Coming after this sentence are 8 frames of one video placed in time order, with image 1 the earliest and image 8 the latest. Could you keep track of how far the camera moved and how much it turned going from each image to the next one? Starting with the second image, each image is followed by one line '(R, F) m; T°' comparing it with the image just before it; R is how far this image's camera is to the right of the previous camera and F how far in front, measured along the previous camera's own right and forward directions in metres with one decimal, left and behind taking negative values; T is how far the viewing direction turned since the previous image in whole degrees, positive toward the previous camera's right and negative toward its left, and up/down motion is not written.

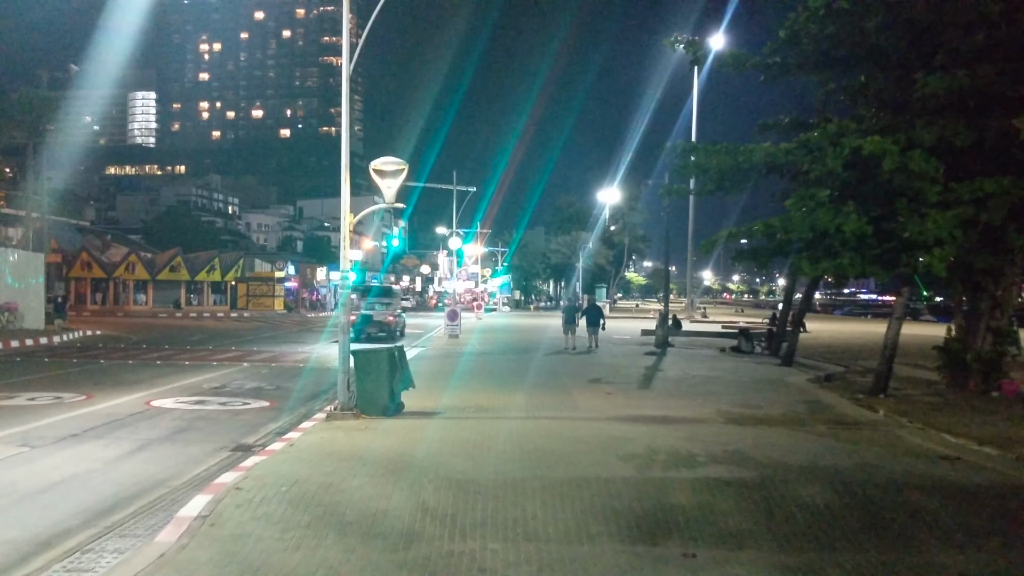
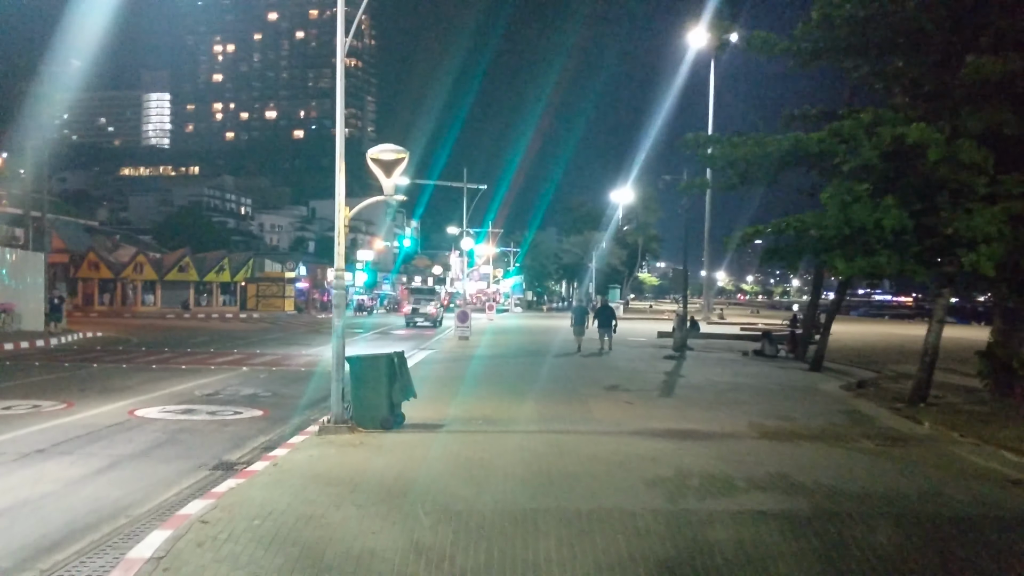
(0.0, +1.2) m; -1°
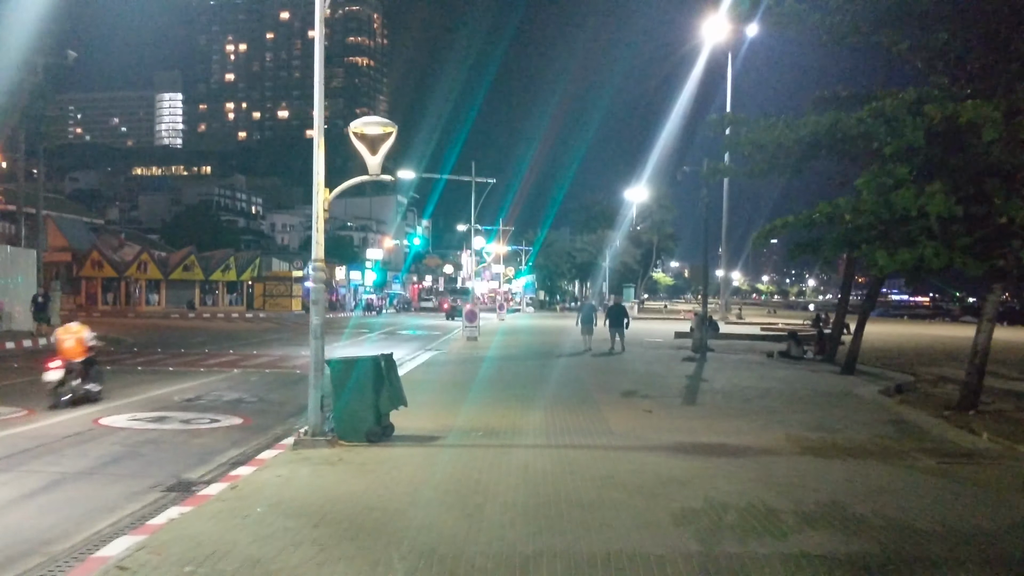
(+0.1, +1.5) m; -1°
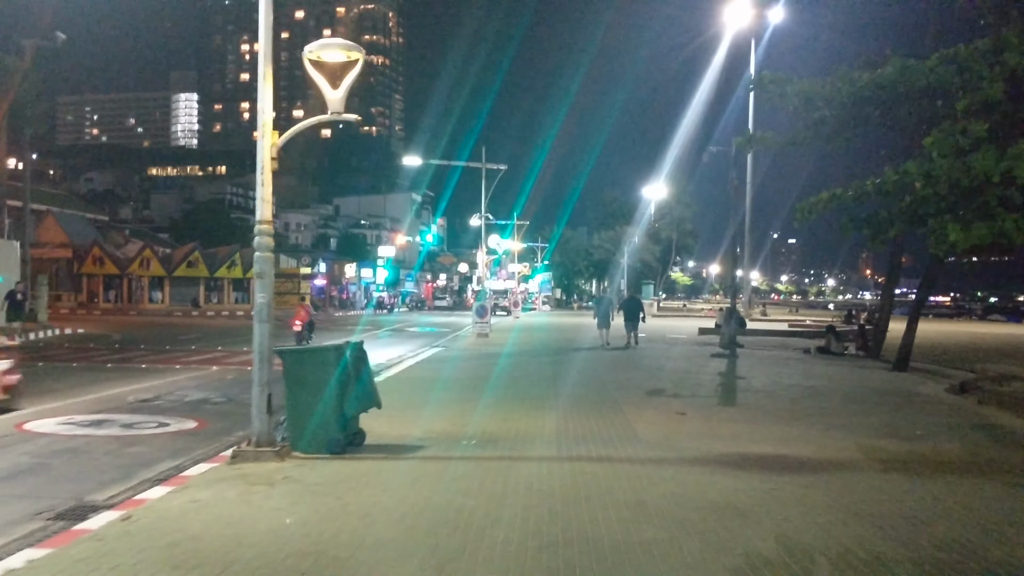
(+0.1, +2.3) m; -1°
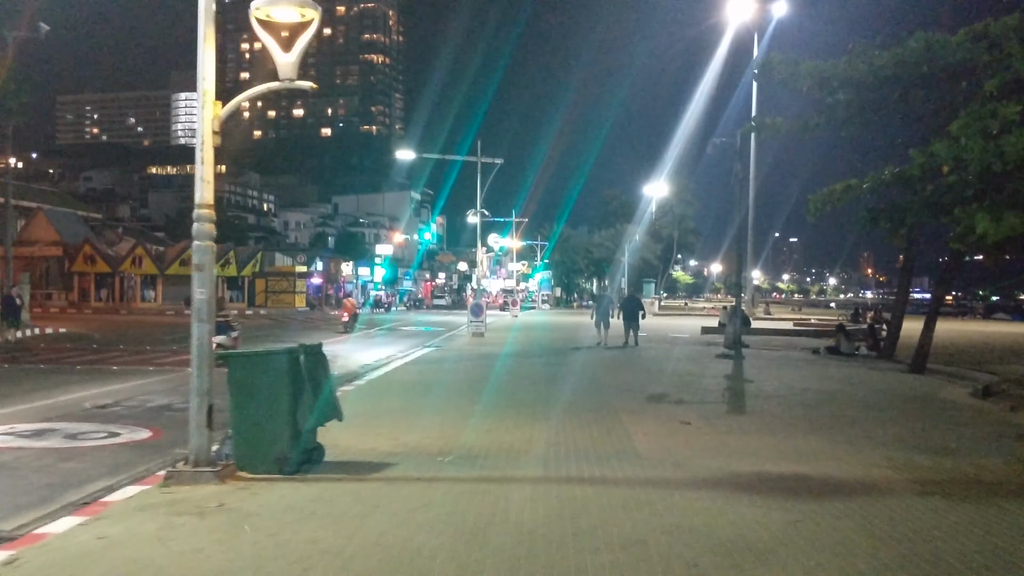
(+0.2, +1.1) m; 0°
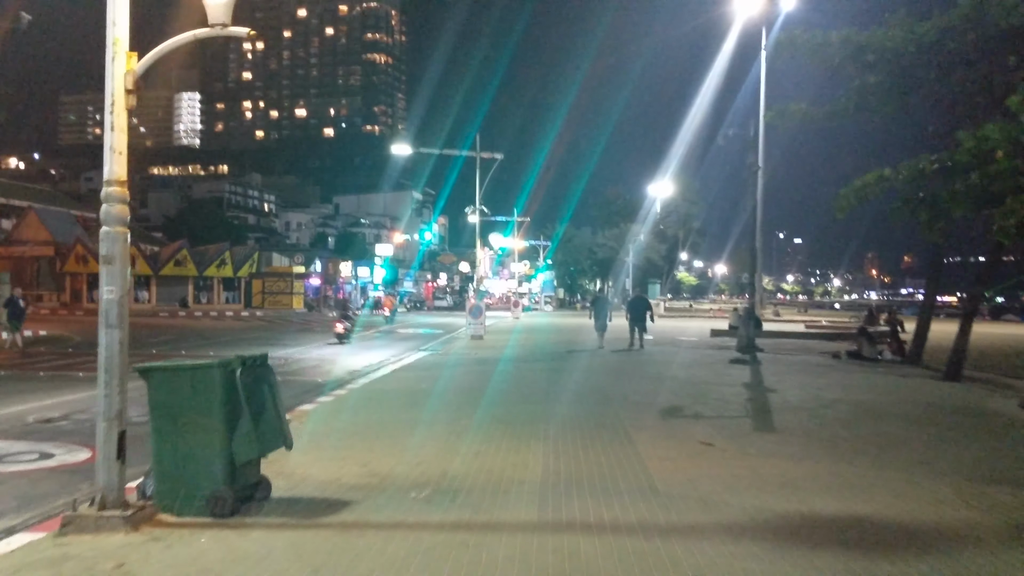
(+0.1, +1.4) m; 0°
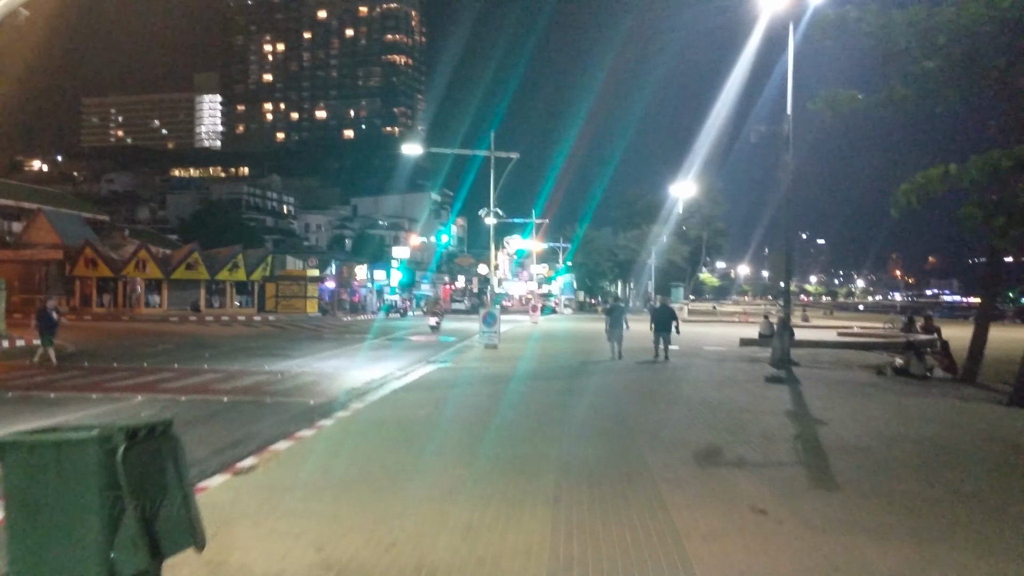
(+0.1, +1.7) m; -1°
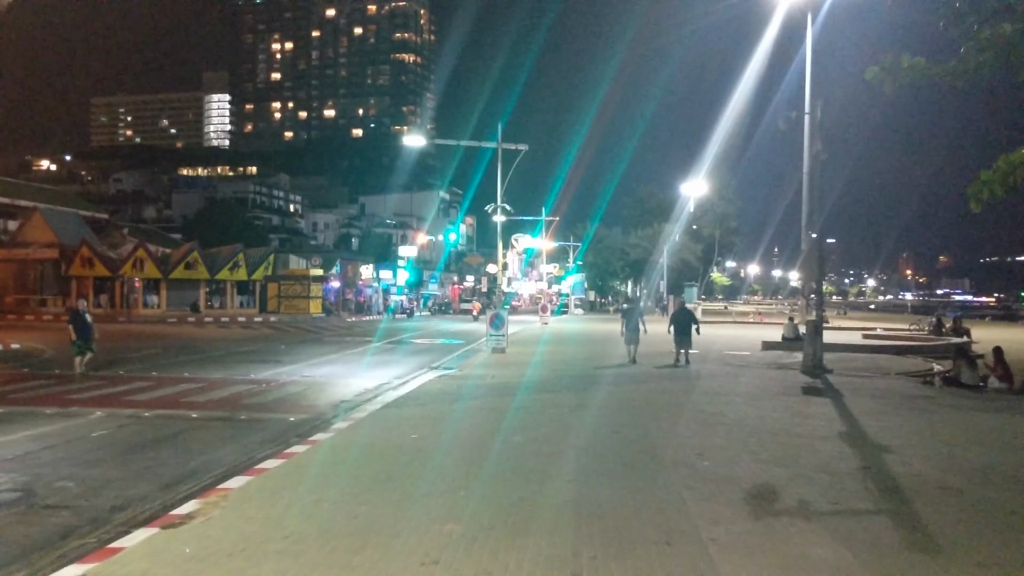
(0.0, +1.8) m; -1°
